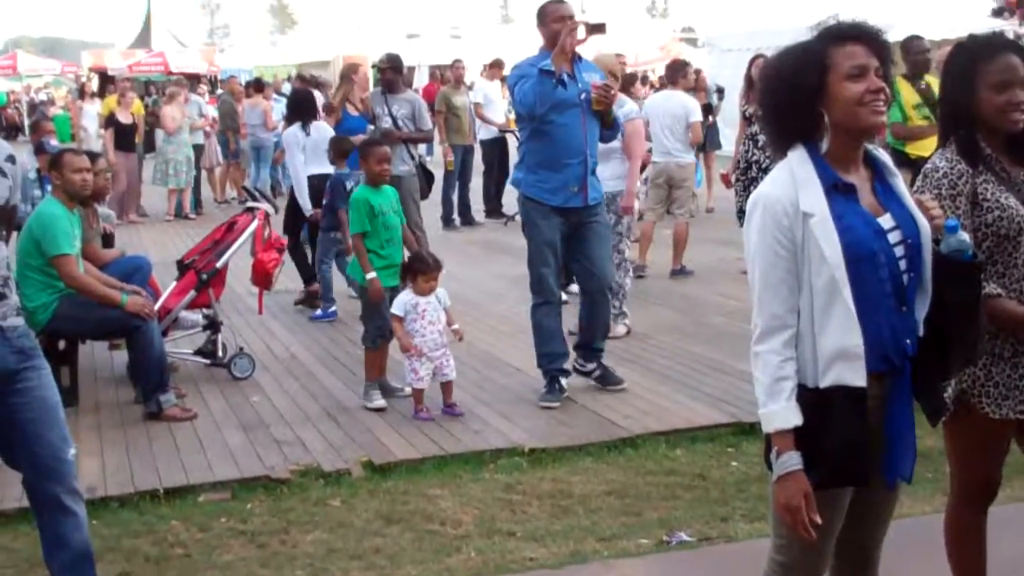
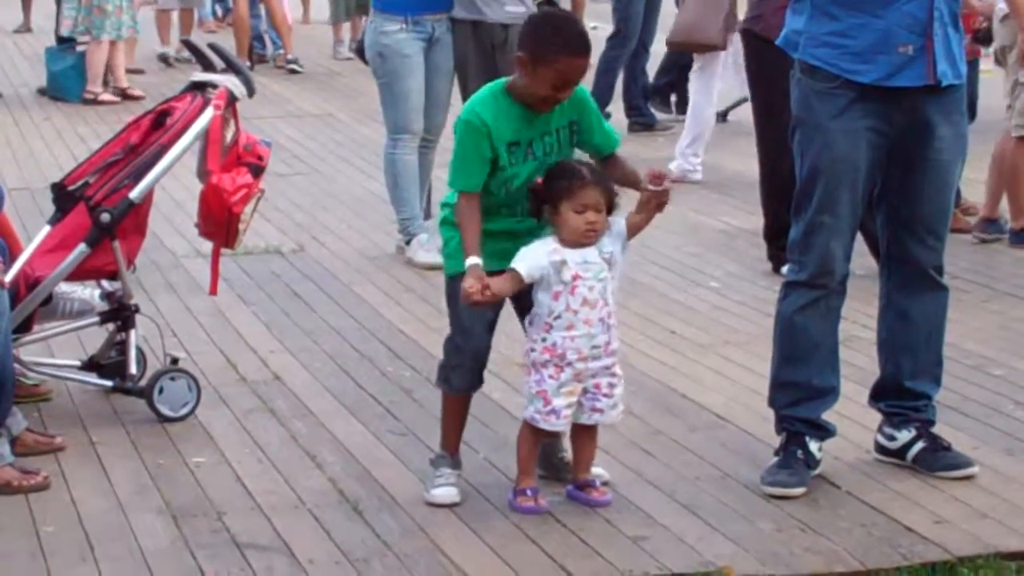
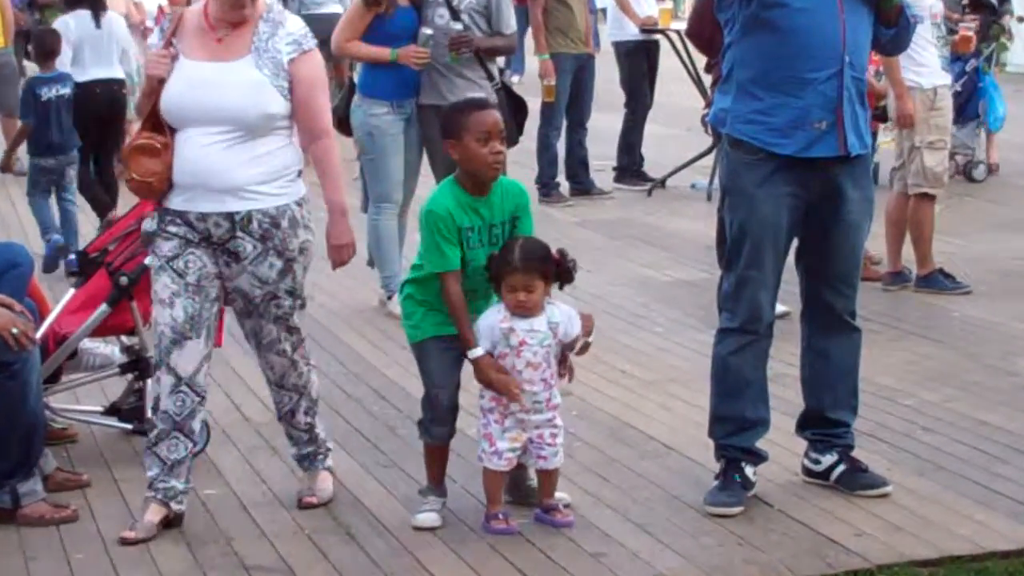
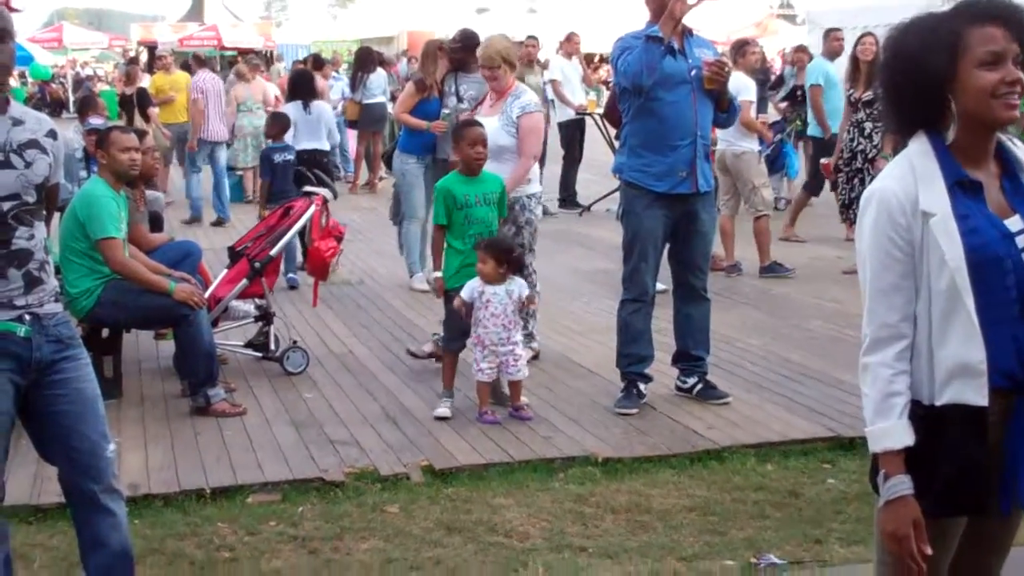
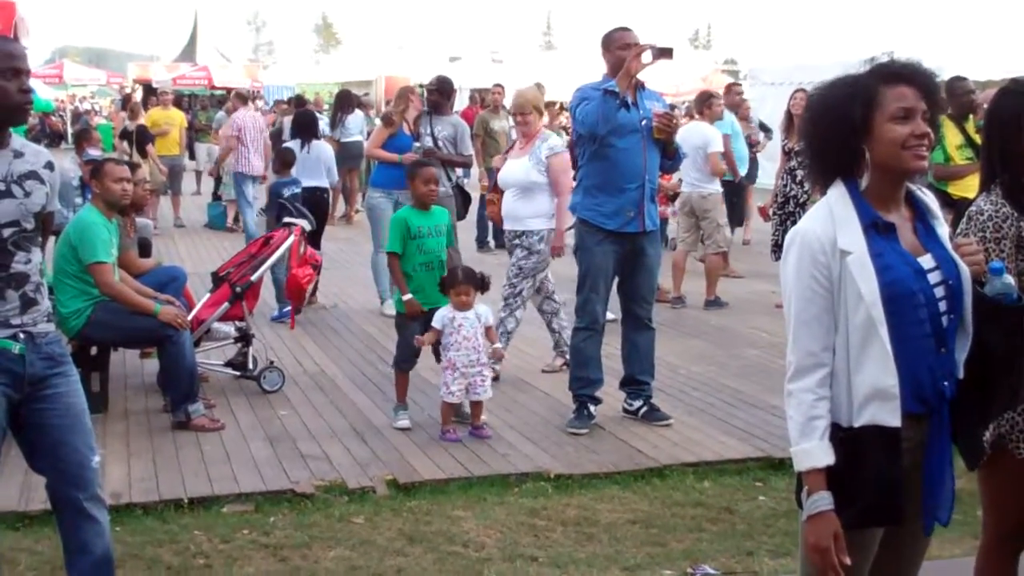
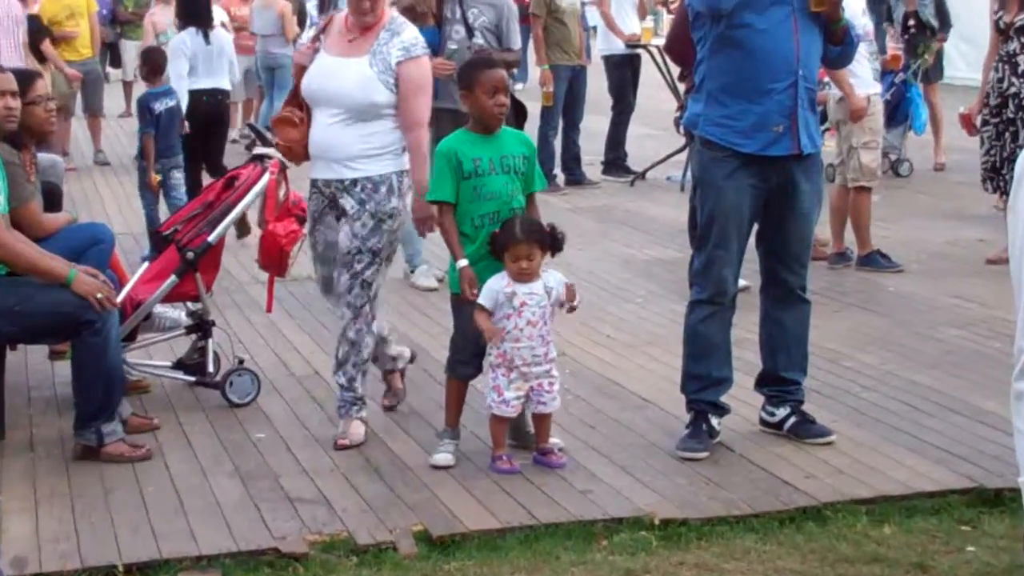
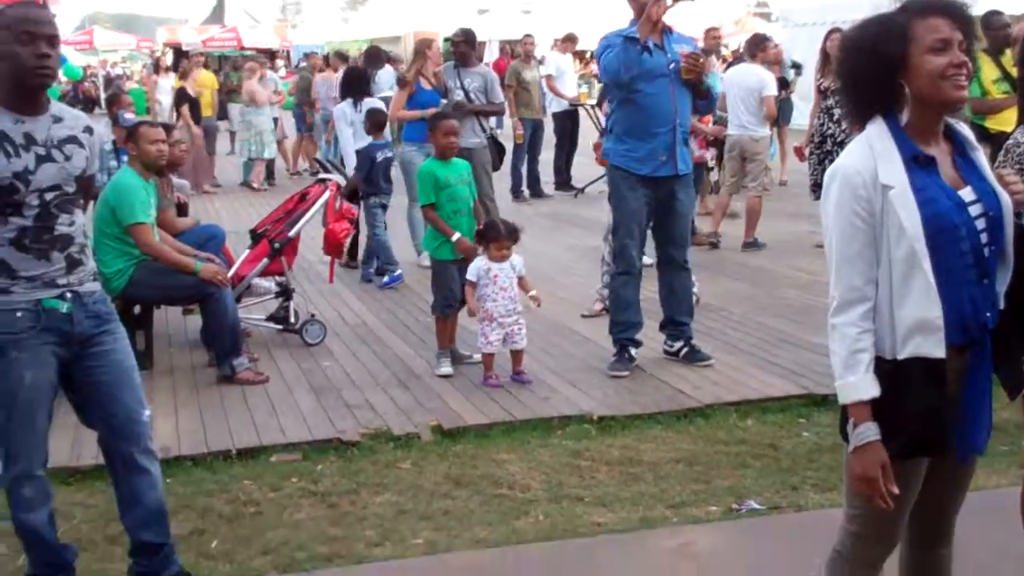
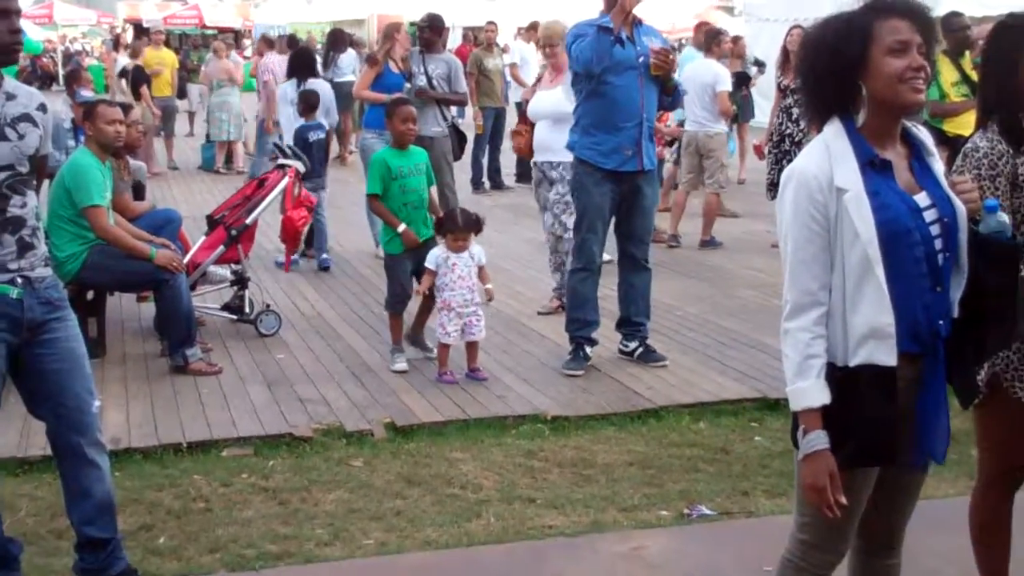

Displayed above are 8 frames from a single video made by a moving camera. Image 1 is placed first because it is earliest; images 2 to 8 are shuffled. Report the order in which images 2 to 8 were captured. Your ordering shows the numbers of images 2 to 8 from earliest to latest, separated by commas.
7, 8, 5, 4, 6, 3, 2
